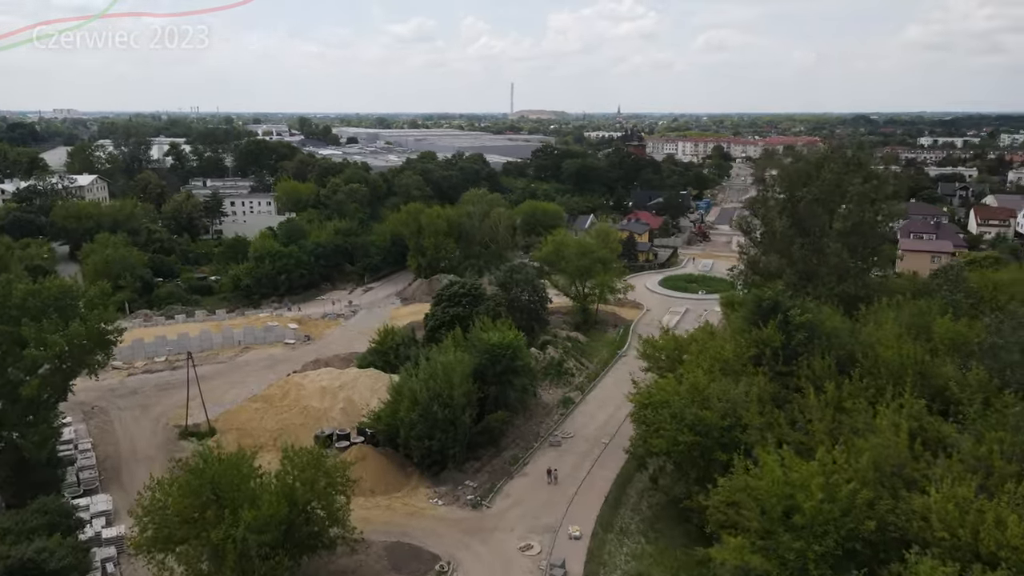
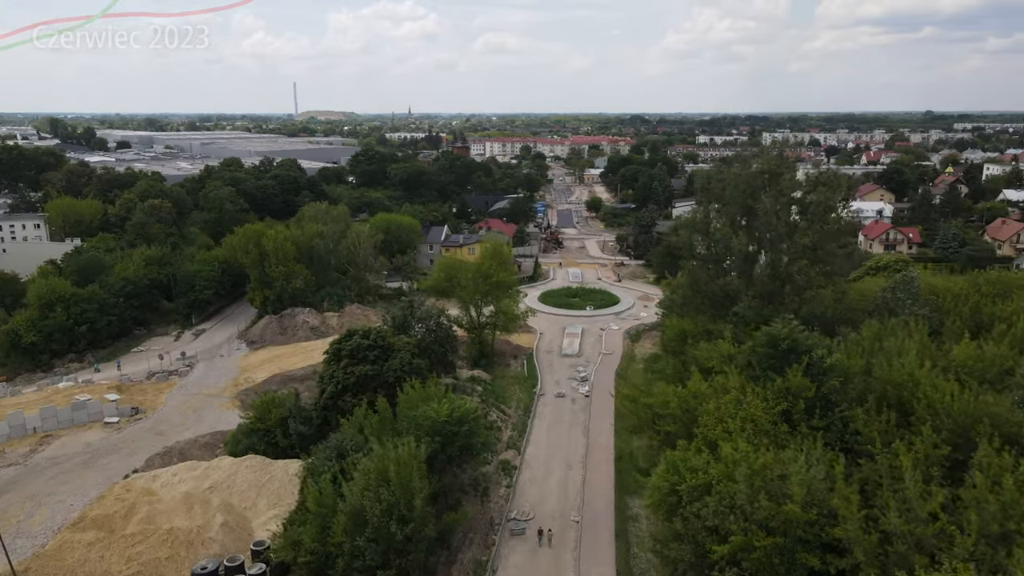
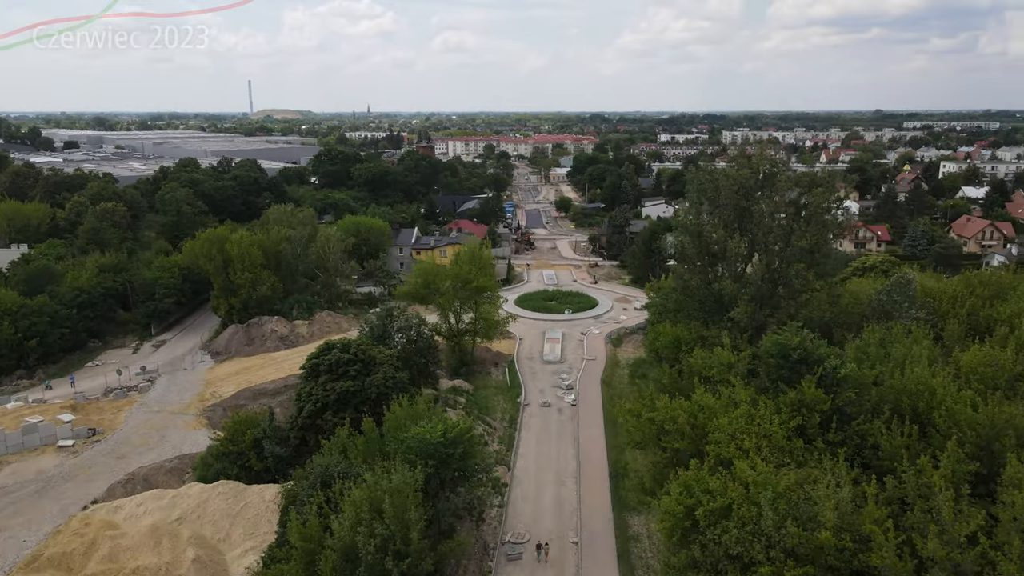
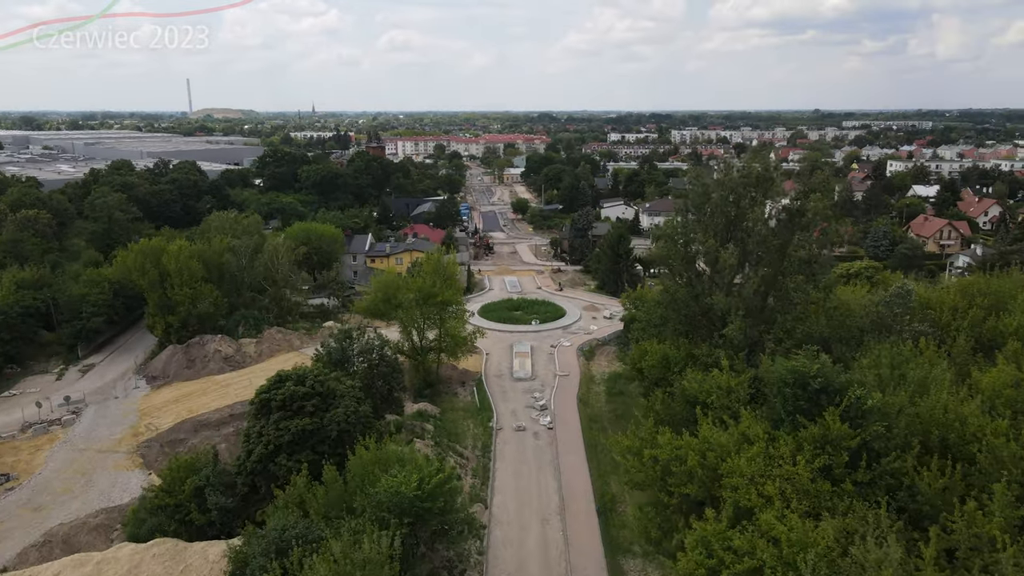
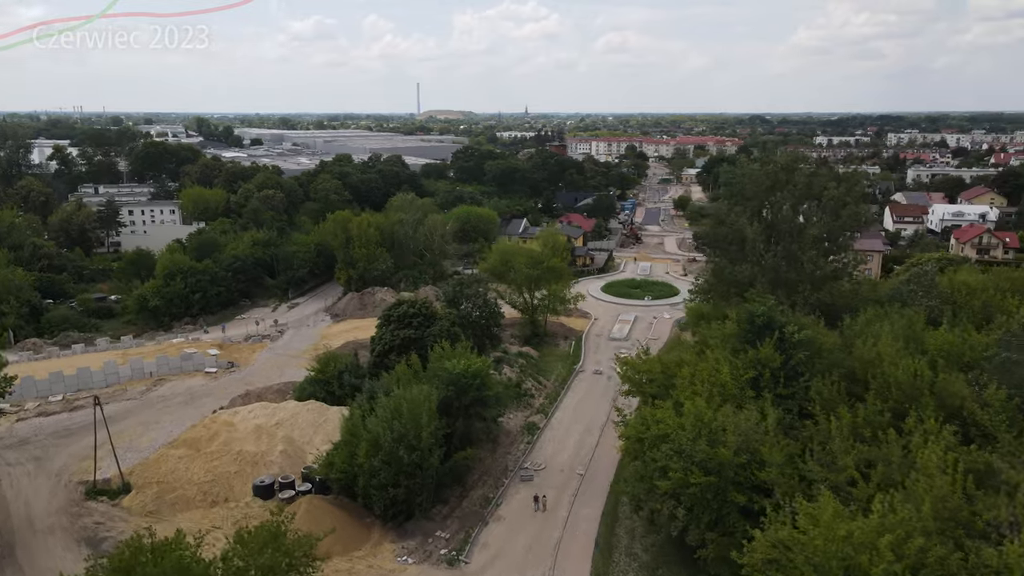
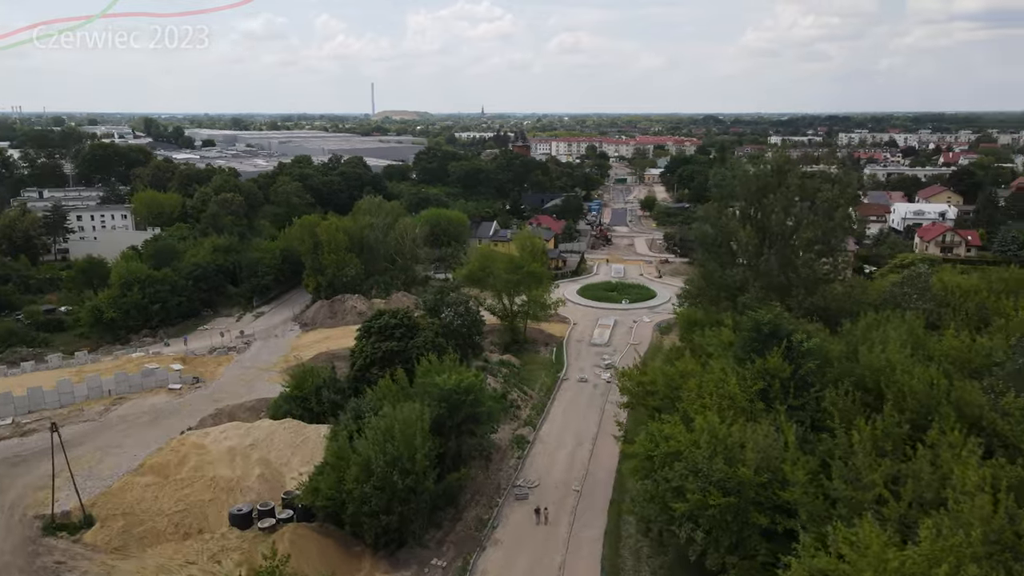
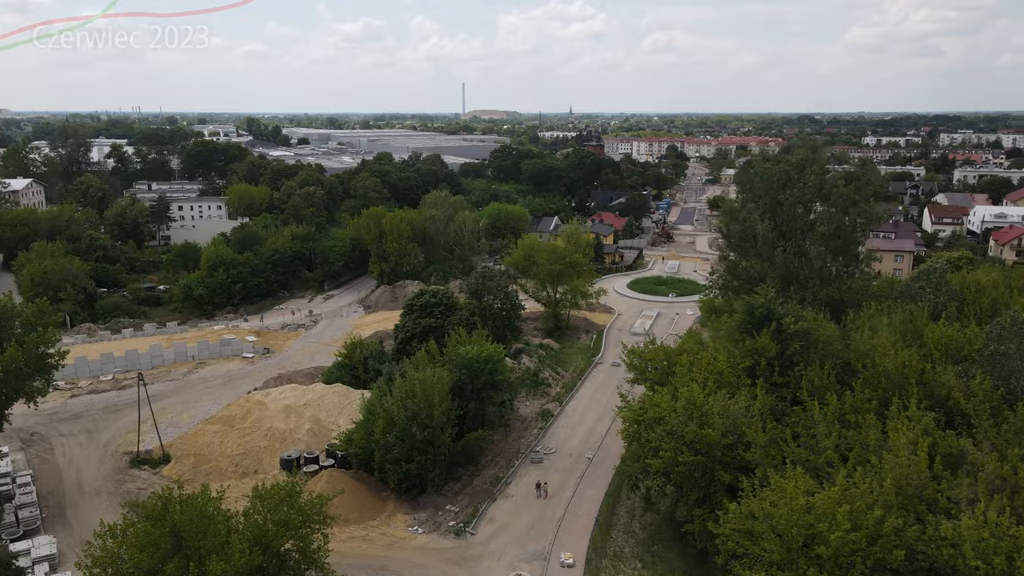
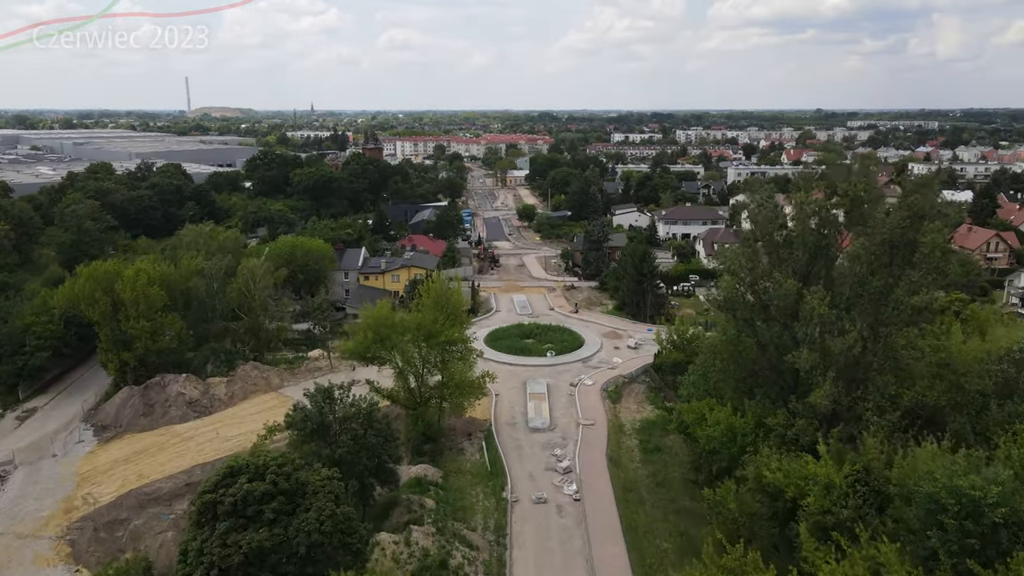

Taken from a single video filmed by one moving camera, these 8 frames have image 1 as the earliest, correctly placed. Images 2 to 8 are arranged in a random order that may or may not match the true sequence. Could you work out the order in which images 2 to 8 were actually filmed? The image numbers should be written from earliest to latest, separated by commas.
7, 5, 6, 2, 3, 4, 8
